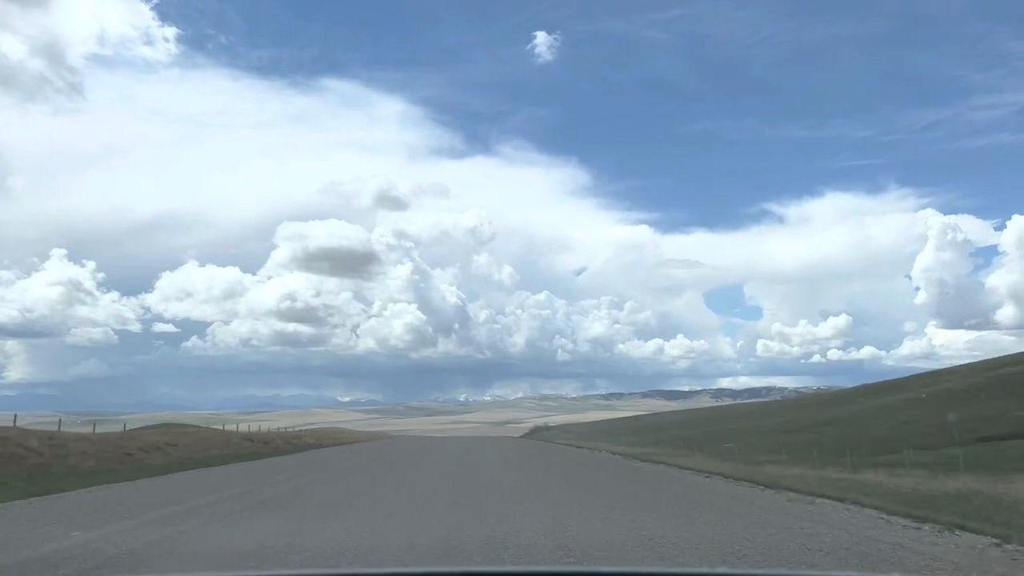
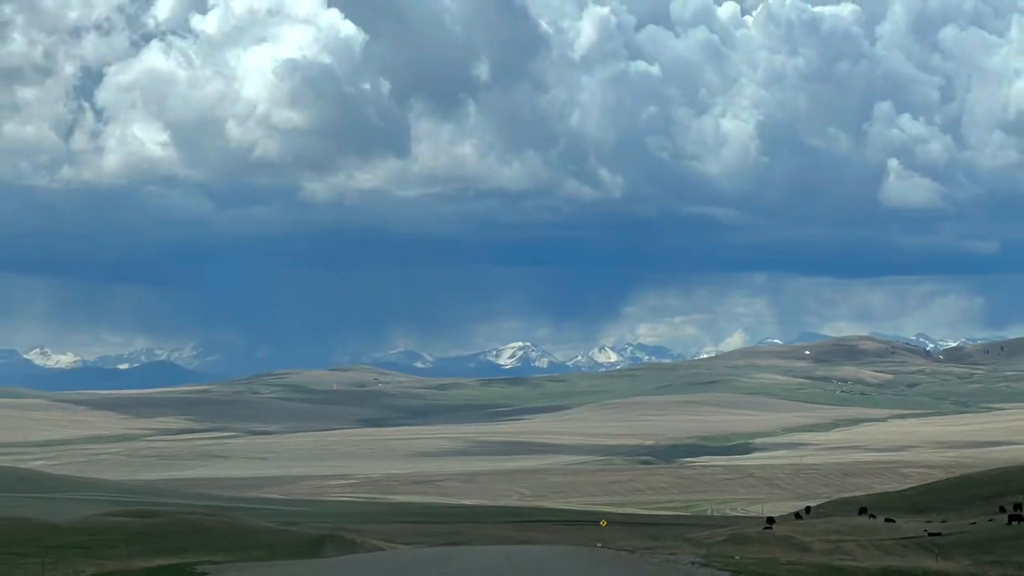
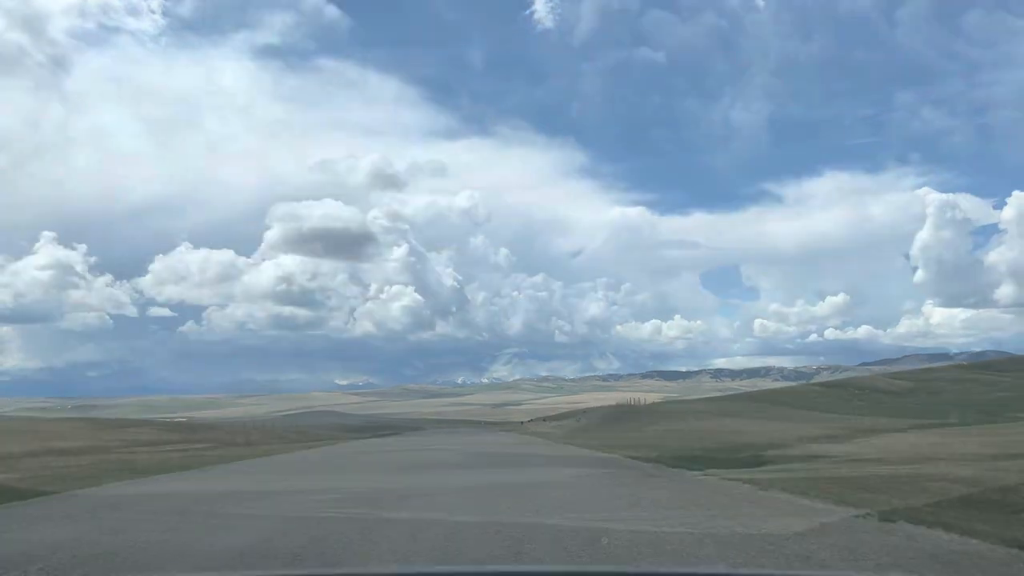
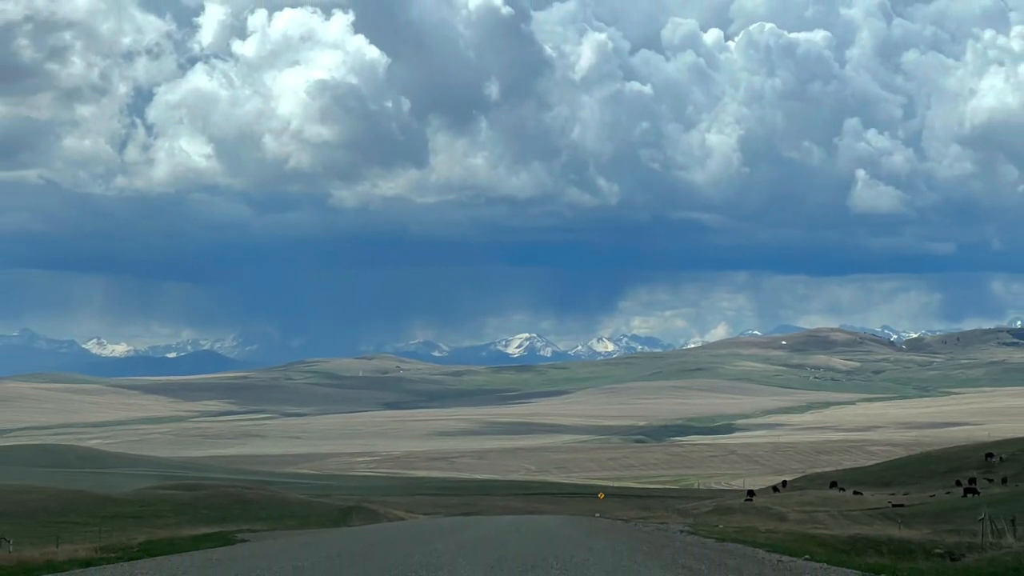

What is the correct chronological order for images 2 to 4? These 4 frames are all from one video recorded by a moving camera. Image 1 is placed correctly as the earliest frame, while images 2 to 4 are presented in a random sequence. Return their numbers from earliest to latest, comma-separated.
3, 2, 4
